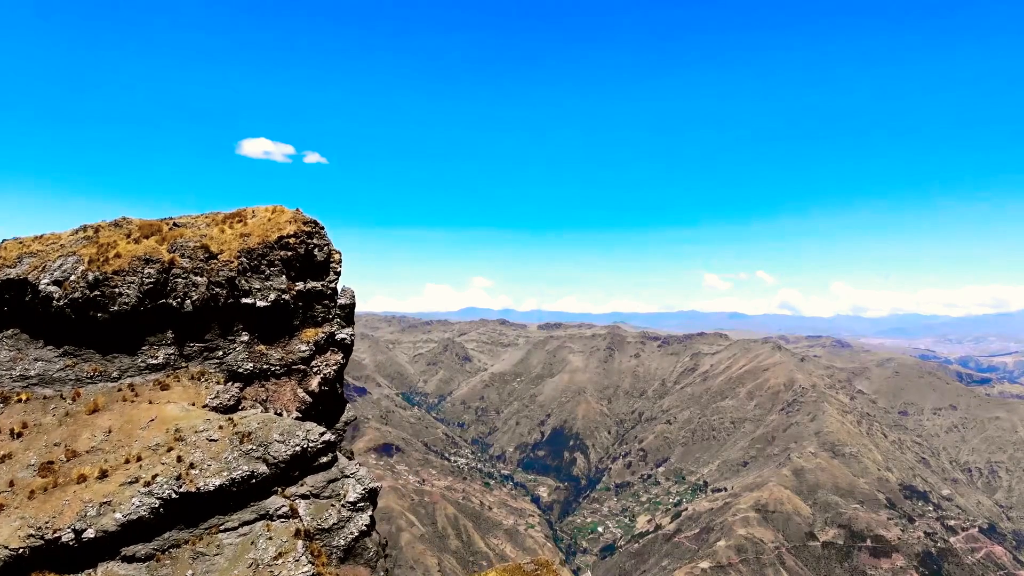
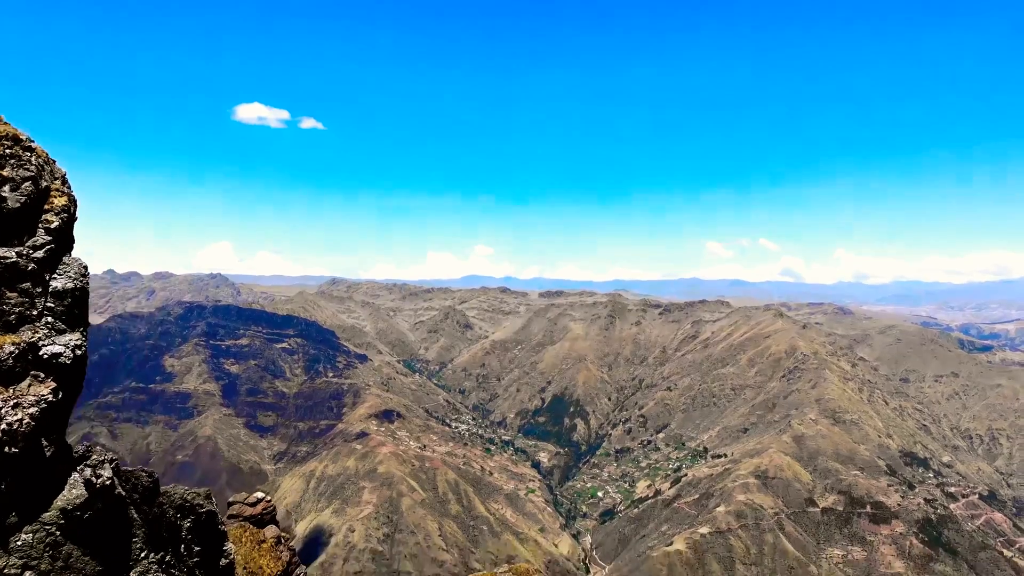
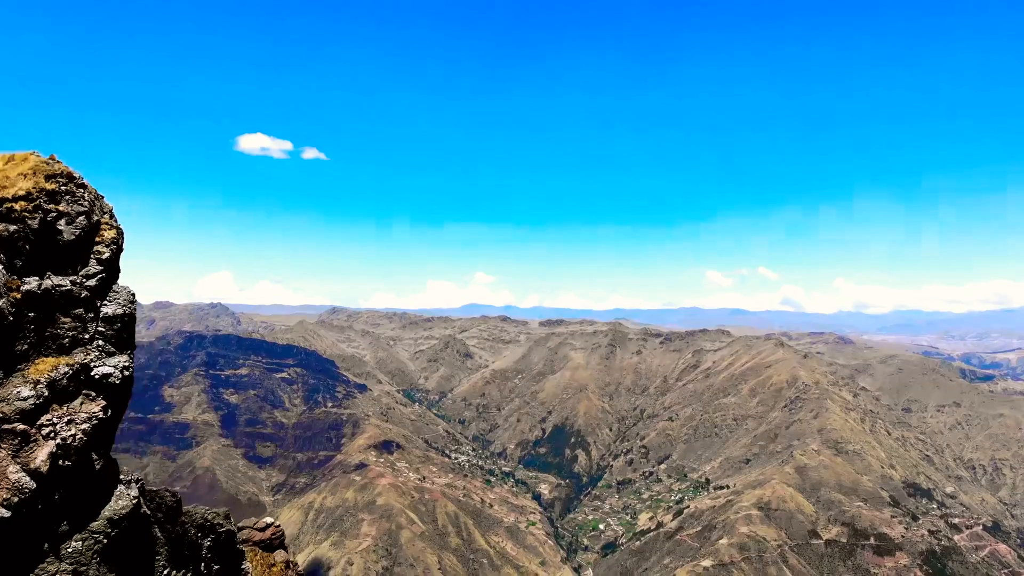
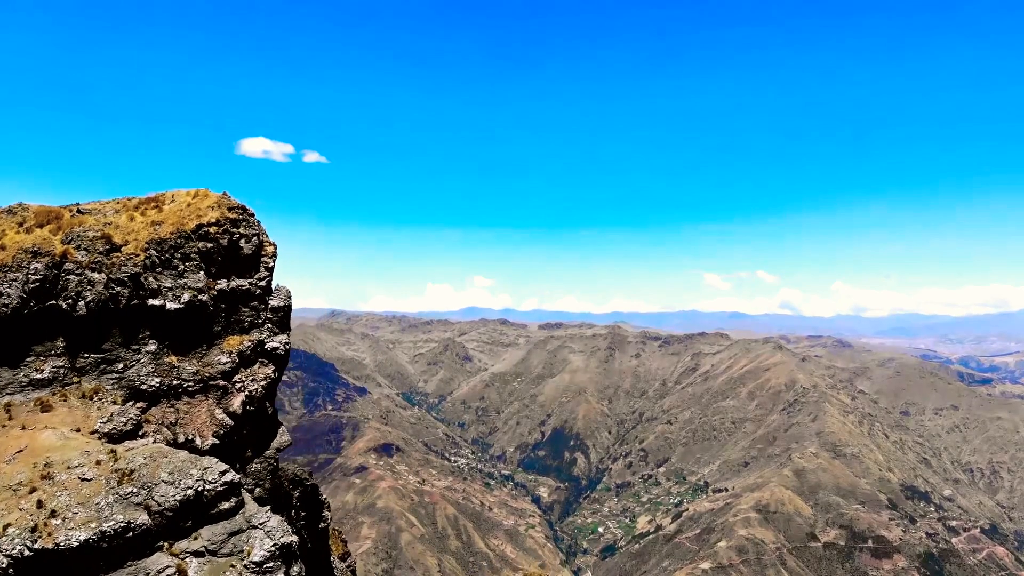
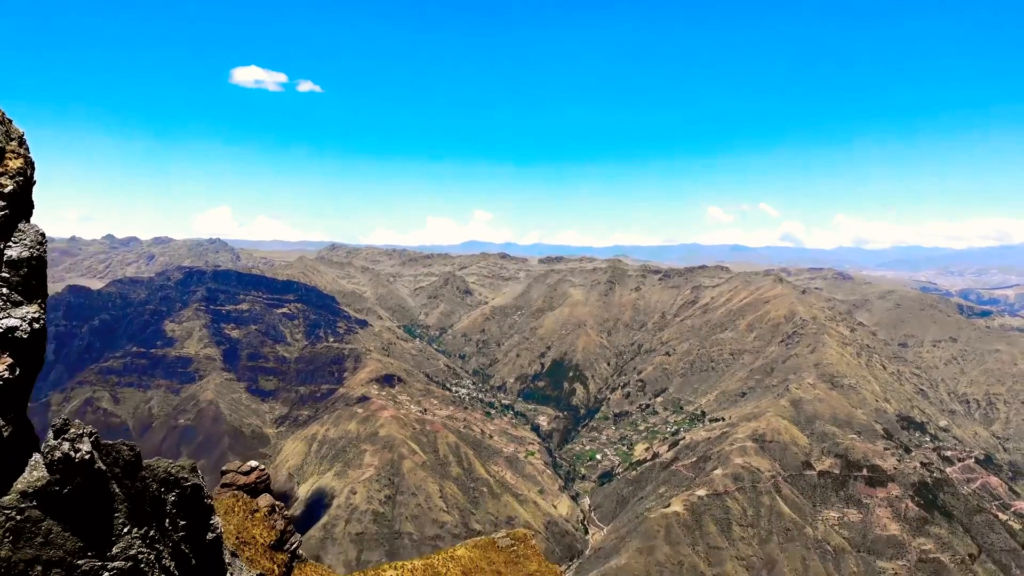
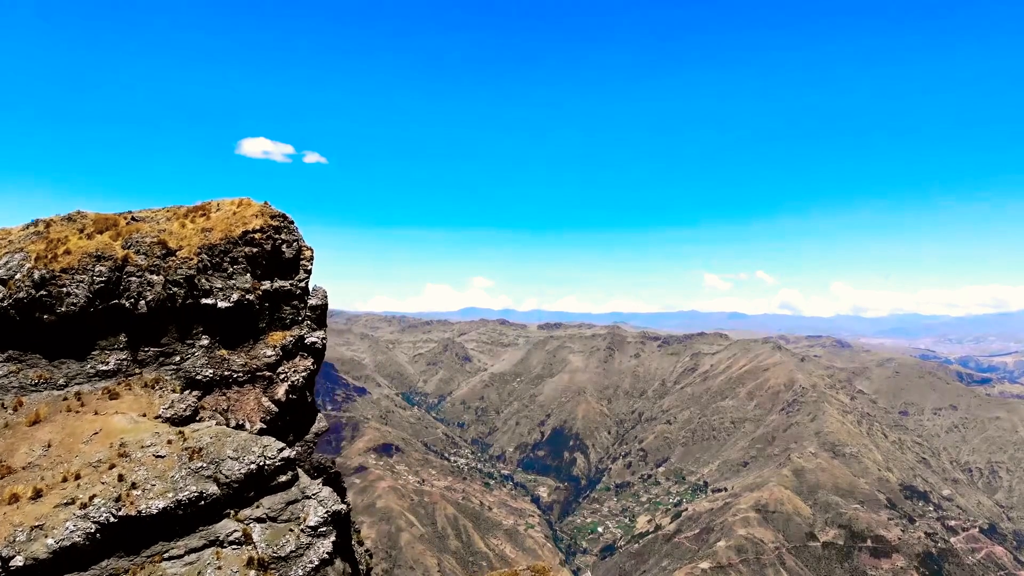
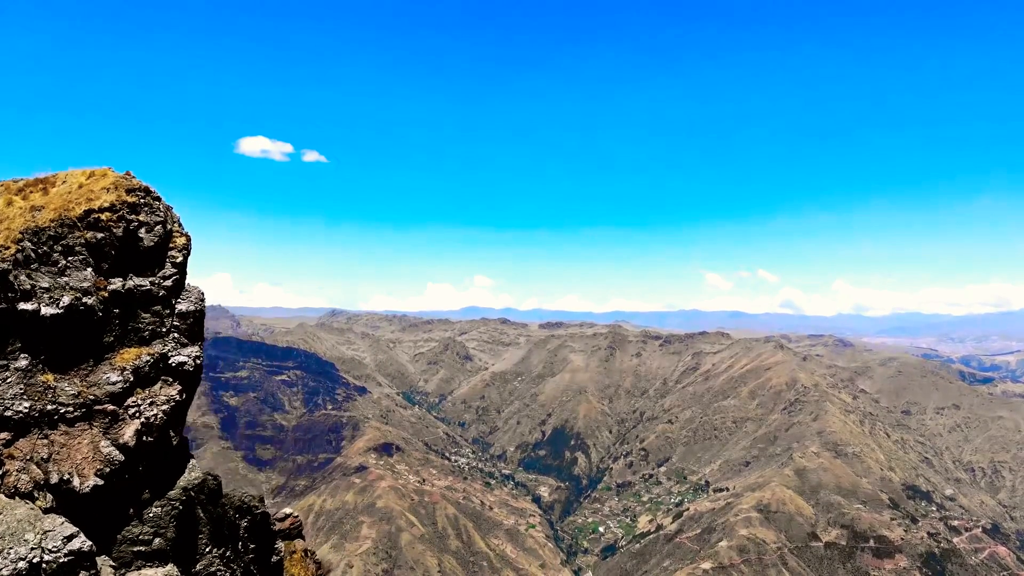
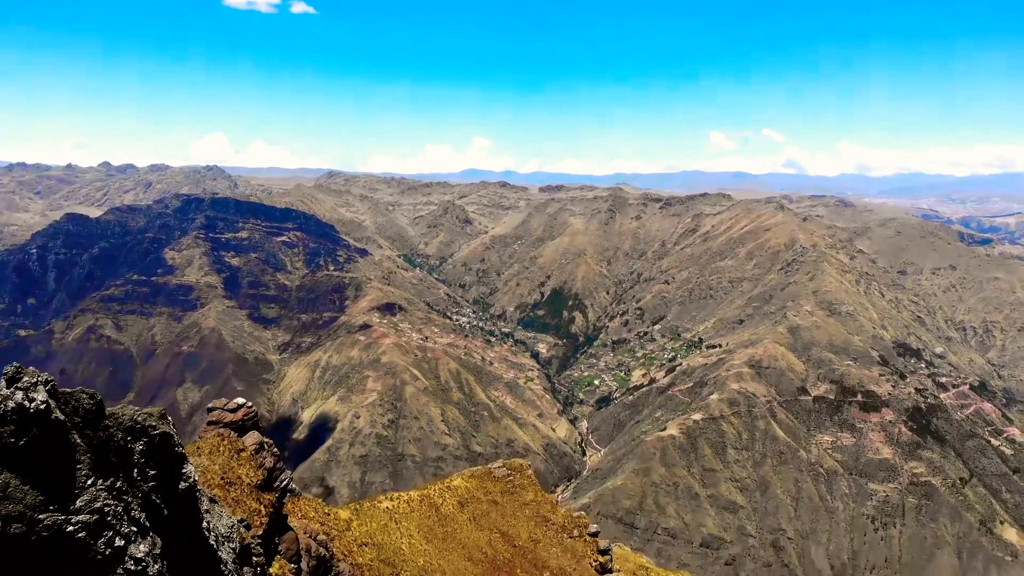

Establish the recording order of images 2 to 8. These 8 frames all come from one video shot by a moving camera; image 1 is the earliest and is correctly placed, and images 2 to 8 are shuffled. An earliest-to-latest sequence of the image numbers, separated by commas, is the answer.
6, 4, 7, 3, 2, 5, 8
